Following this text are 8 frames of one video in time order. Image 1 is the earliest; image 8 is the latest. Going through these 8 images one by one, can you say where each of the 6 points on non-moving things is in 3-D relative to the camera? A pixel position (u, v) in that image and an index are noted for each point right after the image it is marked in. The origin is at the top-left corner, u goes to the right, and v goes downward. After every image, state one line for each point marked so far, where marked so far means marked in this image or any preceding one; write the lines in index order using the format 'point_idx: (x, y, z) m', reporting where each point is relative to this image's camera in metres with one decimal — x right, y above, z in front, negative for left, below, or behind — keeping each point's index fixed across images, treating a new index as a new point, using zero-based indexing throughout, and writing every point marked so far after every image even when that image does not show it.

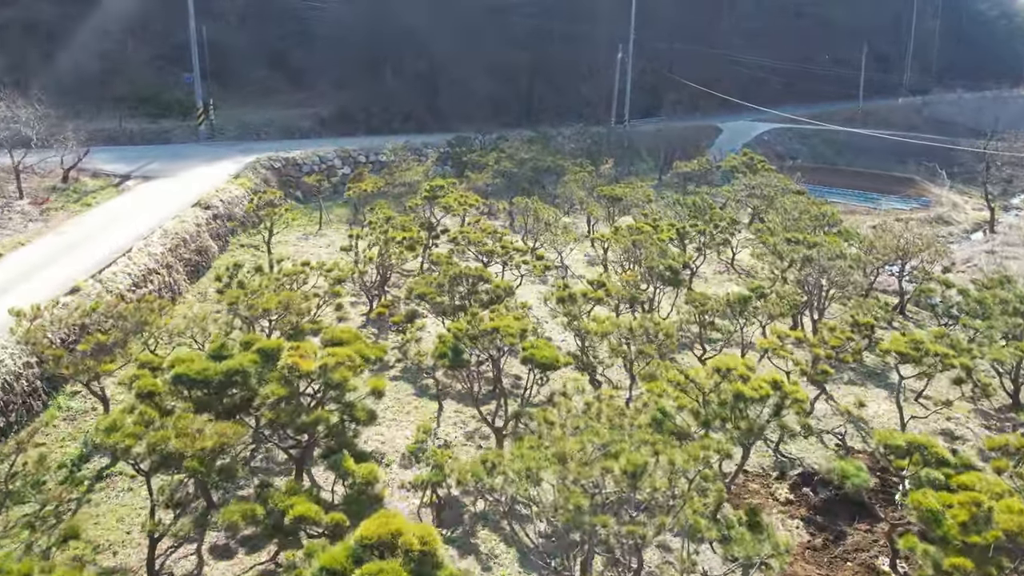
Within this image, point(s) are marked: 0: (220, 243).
0: (-5.6, +0.9, +13.5) m
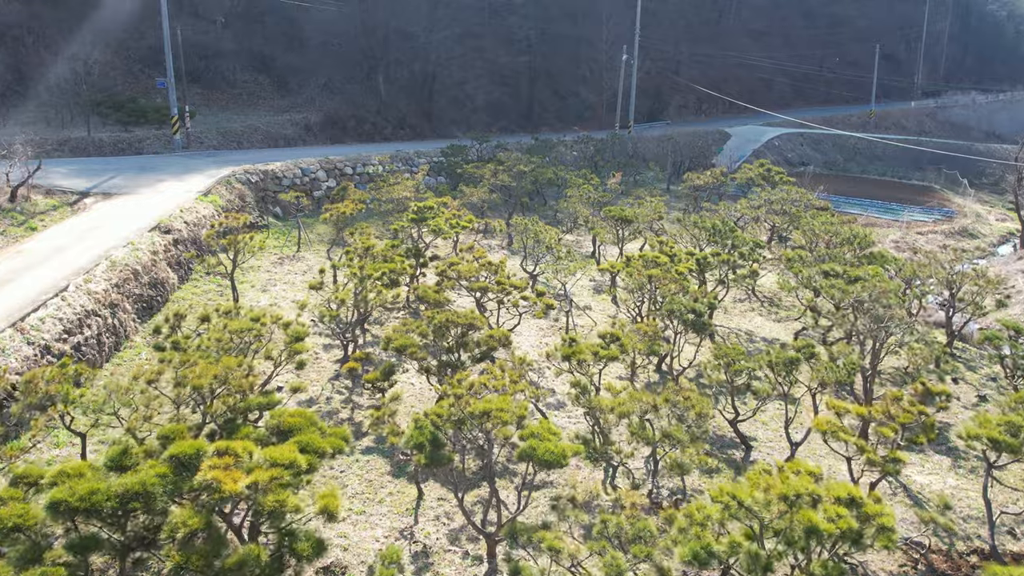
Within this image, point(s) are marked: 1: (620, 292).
0: (-5.7, +0.3, +12.0) m
1: (+2.0, -0.1, +13.5) m
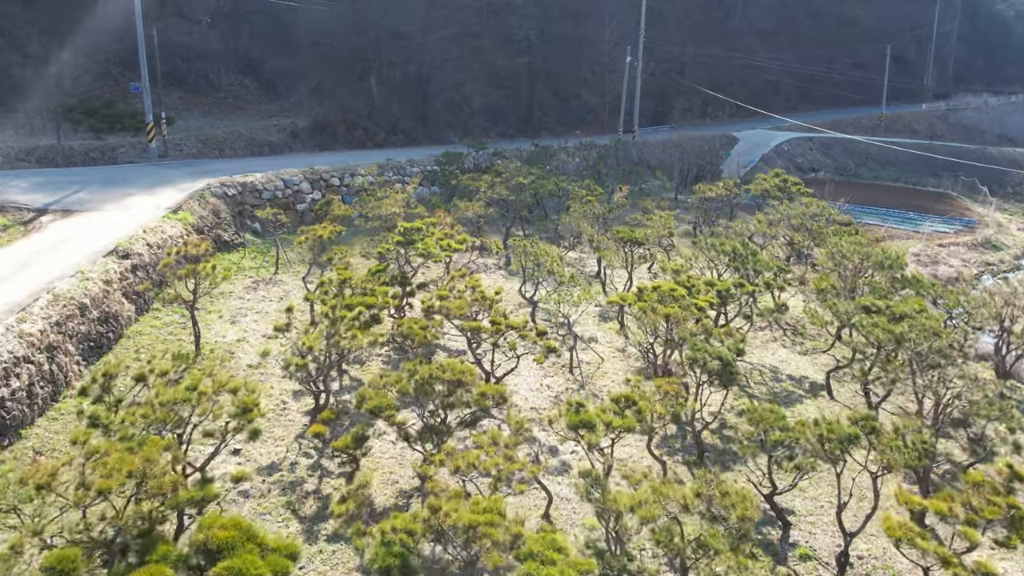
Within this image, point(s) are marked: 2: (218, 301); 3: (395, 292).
0: (-5.7, -0.2, +10.8) m
1: (+2.0, -0.6, +12.2) m
2: (-4.9, -0.2, +11.9) m
3: (-1.8, -0.1, +10.8) m
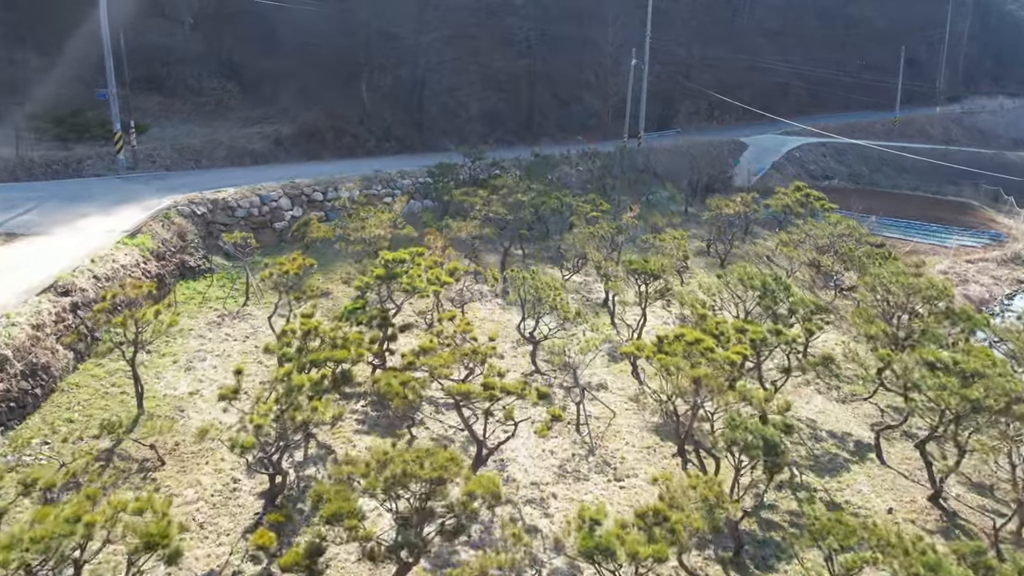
0: (-5.7, -0.8, +9.3) m
1: (+2.0, -1.2, +10.7) m
2: (-5.0, -0.8, +10.4) m
3: (-1.8, -0.6, +9.4) m
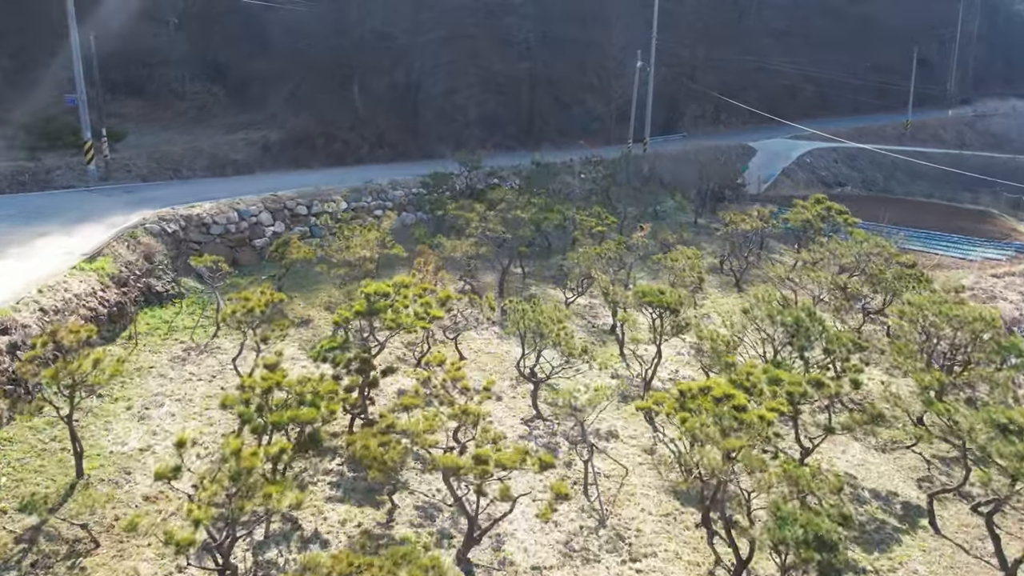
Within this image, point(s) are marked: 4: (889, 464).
0: (-5.8, -1.2, +8.1) m
1: (+1.9, -1.6, +9.6) m
2: (-5.0, -1.3, +9.3) m
3: (-1.9, -1.1, +8.2) m
4: (+4.7, -2.2, +8.8) m
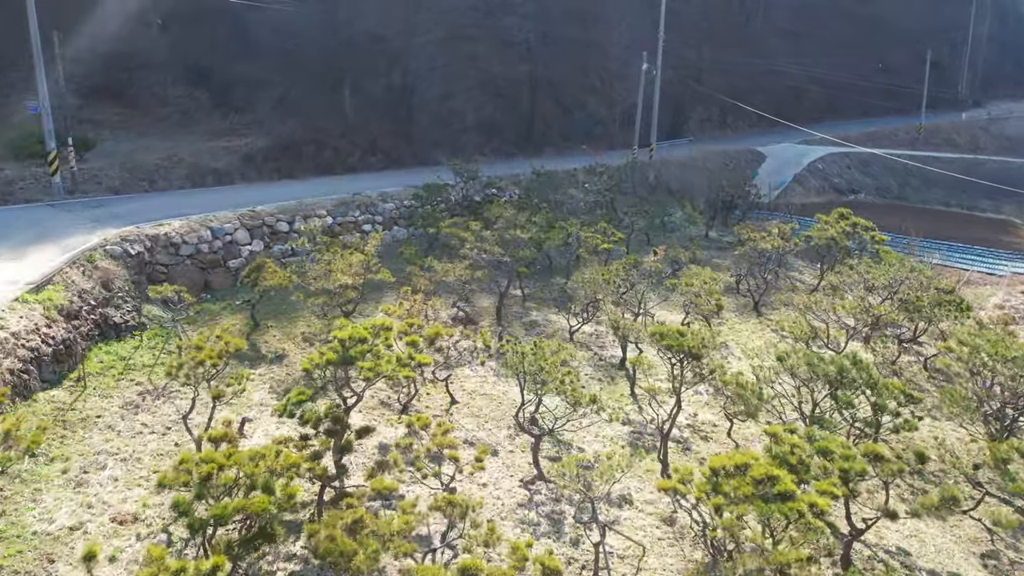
0: (-5.8, -1.7, +6.9) m
1: (+1.9, -2.1, +8.3) m
2: (-5.0, -1.7, +8.1) m
3: (-1.9, -1.6, +7.0) m
4: (+4.7, -2.7, +7.6) m
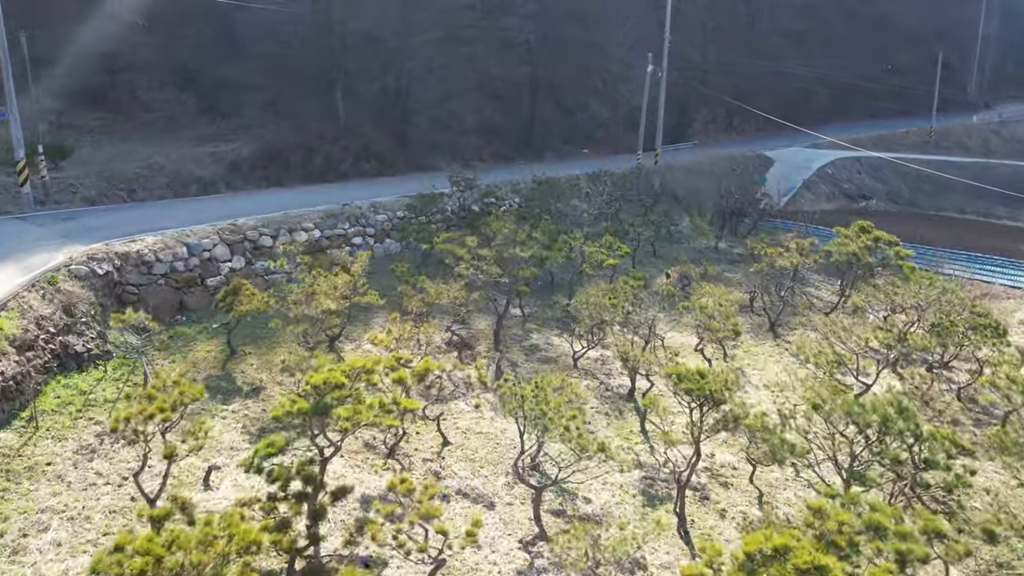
0: (-5.8, -2.1, +6.0) m
1: (+1.9, -2.4, +7.4) m
2: (-5.0, -2.1, +7.2) m
3: (-1.9, -1.9, +6.1) m
4: (+4.7, -3.0, +6.7) m
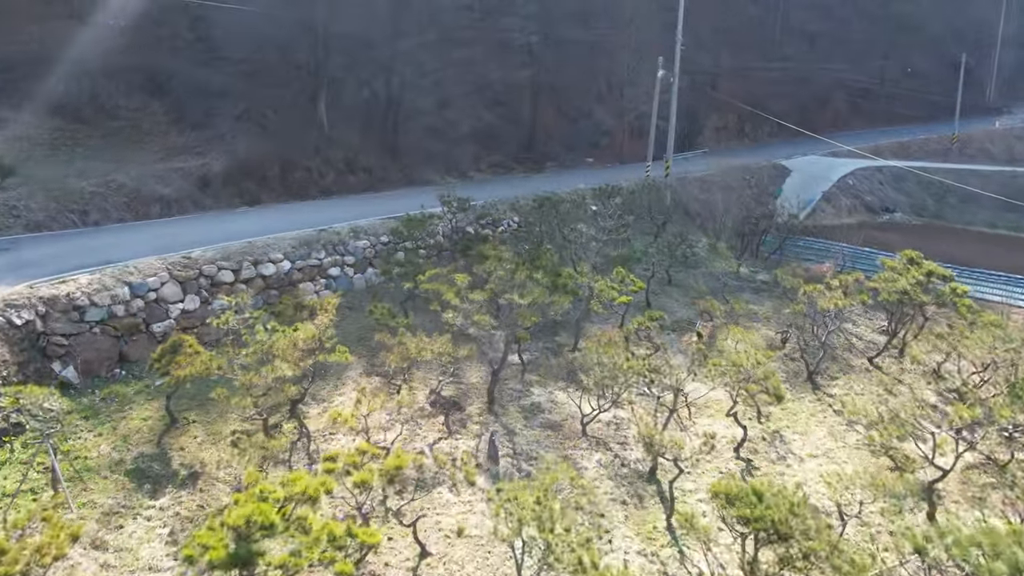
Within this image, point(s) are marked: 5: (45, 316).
0: (-5.8, -2.7, +4.2) m
1: (+1.8, -3.1, +5.7) m
2: (-5.1, -2.8, +5.4) m
3: (-1.9, -2.6, +4.3) m
4: (+4.6, -3.7, +5.0) m
5: (-6.2, -0.4, +9.3) m
